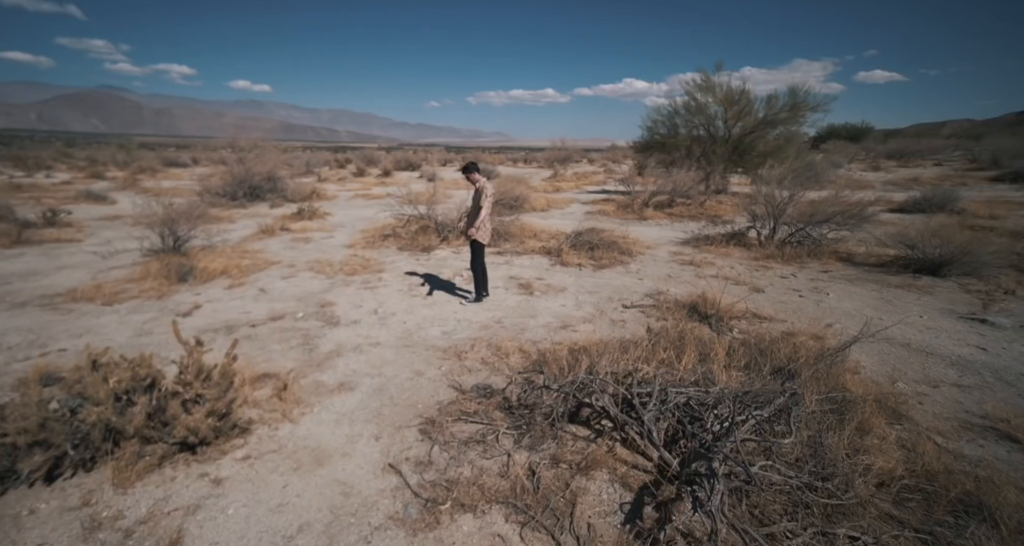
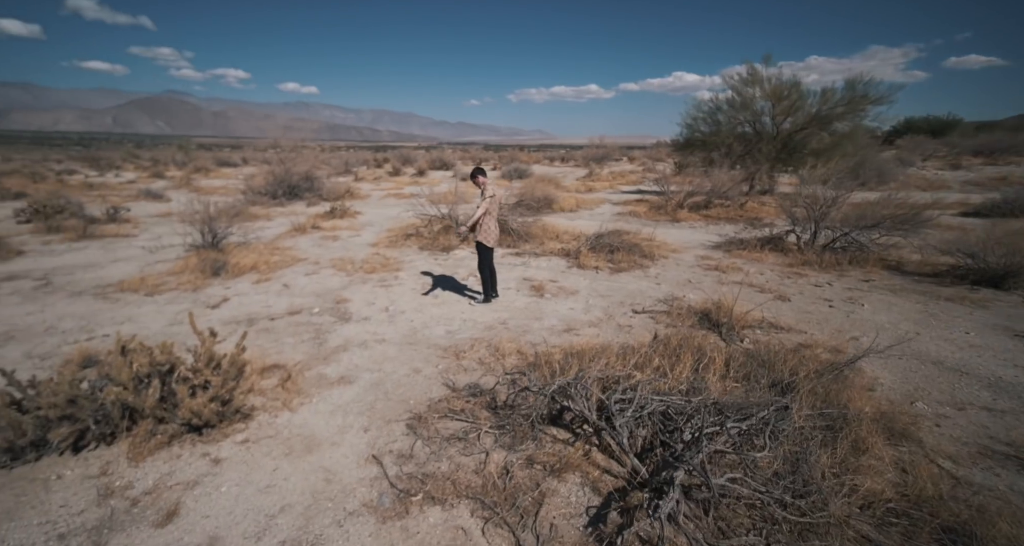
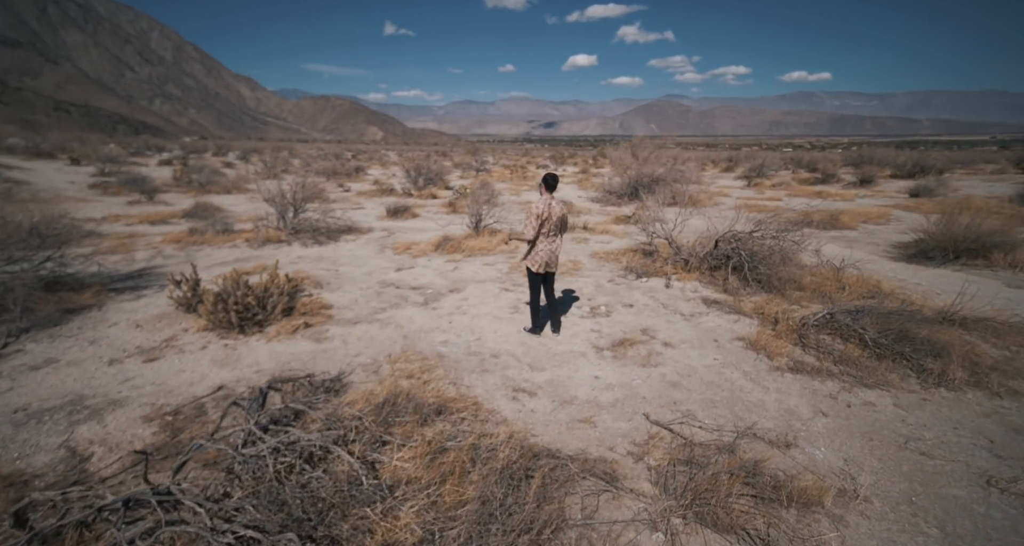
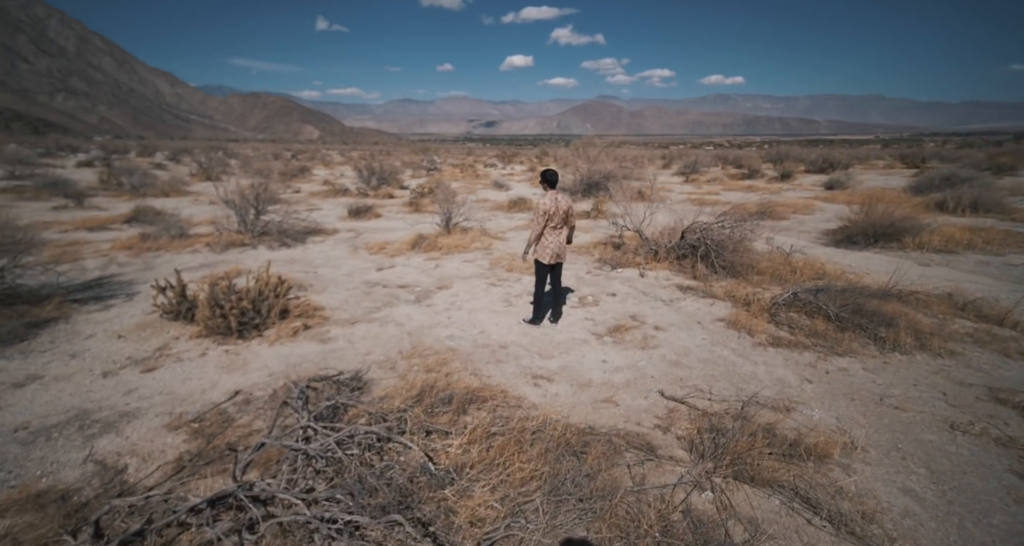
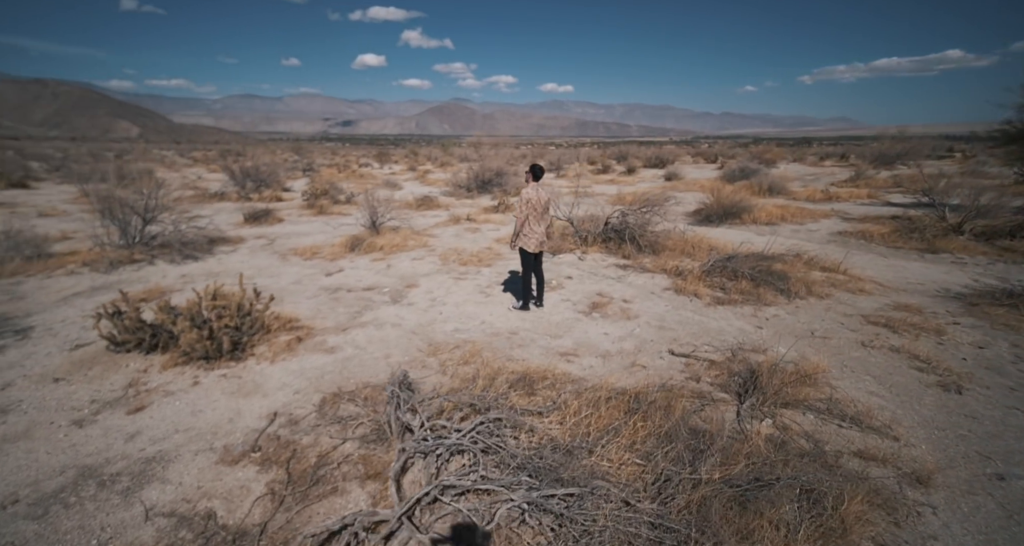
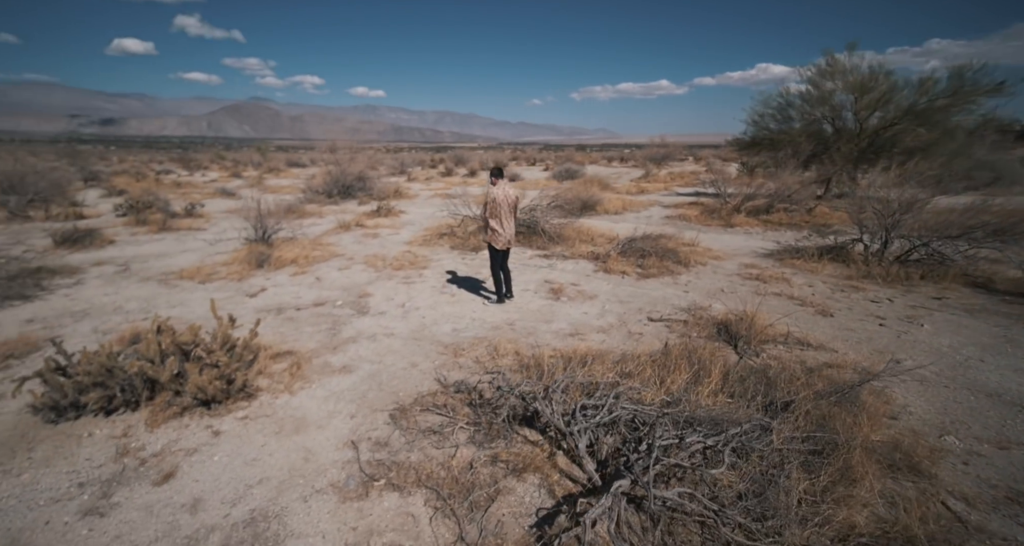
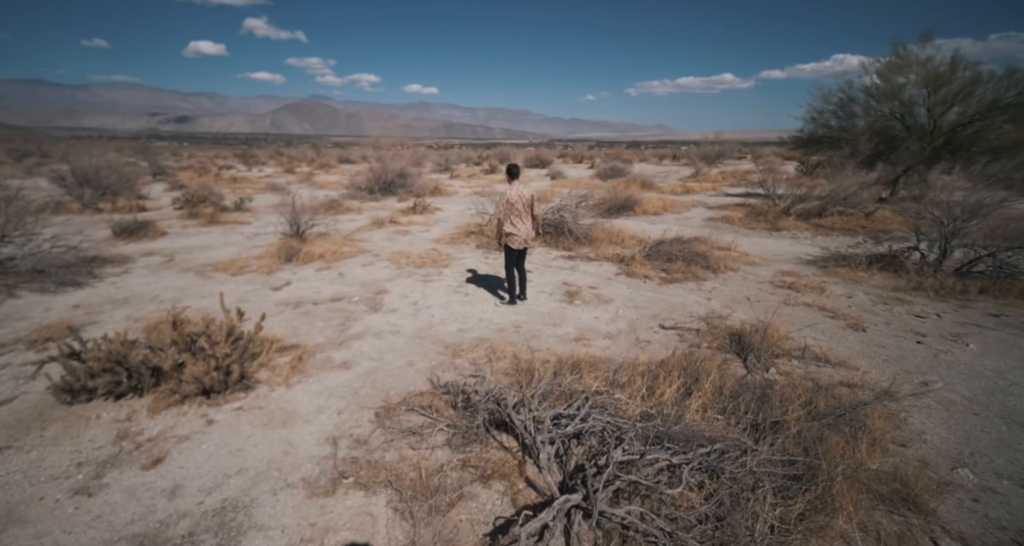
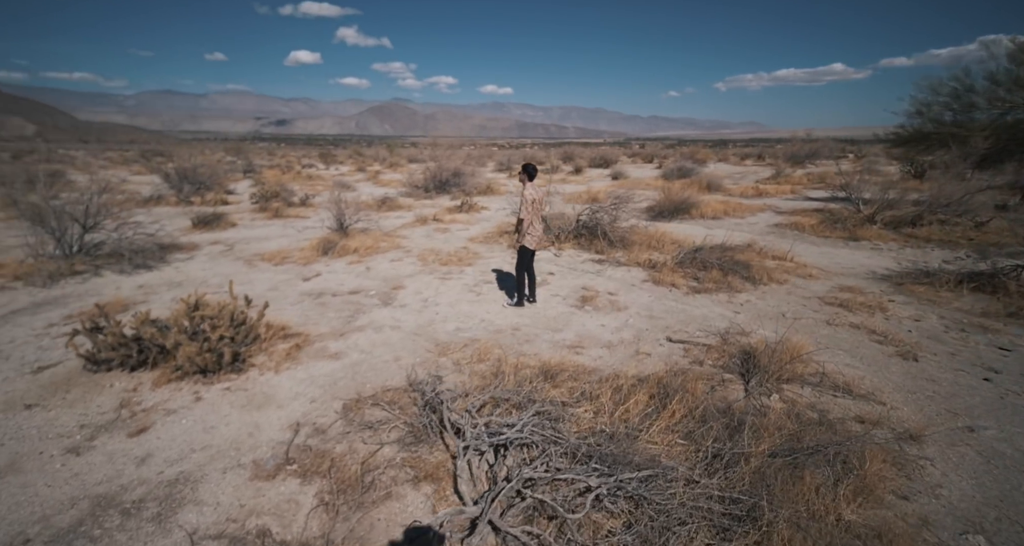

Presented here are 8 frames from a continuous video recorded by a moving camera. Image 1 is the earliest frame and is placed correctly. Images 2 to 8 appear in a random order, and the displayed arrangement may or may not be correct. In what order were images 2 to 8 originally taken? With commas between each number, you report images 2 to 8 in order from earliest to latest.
2, 6, 7, 8, 5, 4, 3
